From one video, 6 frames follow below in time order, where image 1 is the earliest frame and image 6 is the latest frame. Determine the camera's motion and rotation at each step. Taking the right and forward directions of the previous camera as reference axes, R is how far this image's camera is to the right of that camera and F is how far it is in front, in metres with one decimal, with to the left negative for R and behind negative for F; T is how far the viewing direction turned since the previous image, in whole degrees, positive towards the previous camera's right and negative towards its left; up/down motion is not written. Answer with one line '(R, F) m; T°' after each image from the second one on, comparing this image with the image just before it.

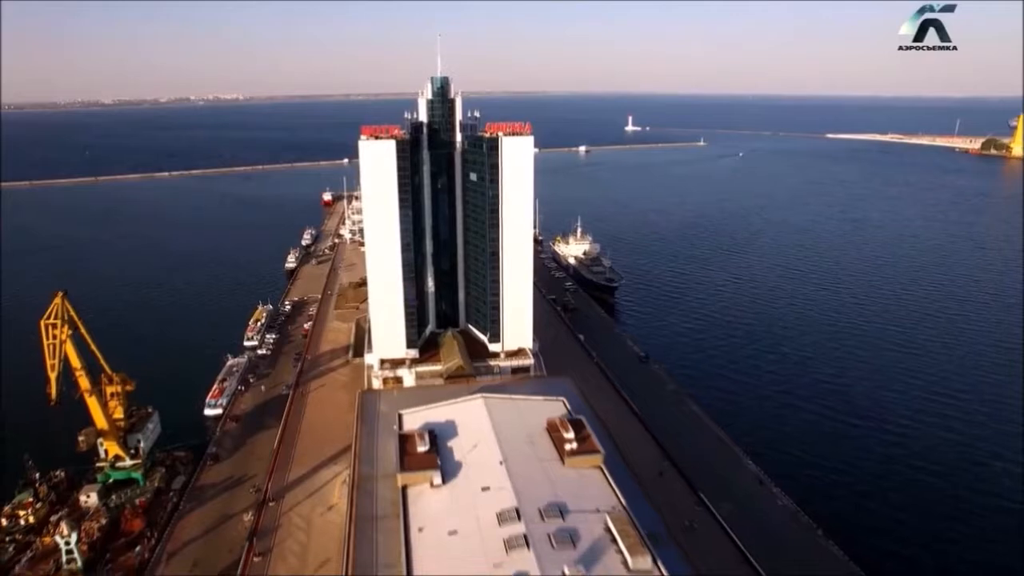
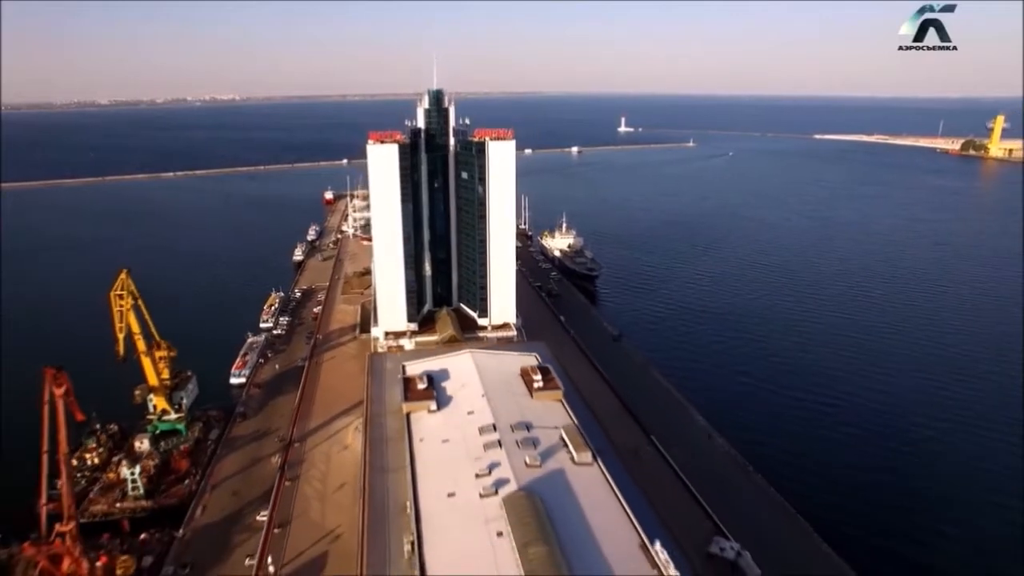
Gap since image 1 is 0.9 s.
(+0.5, -4.0) m; 0°
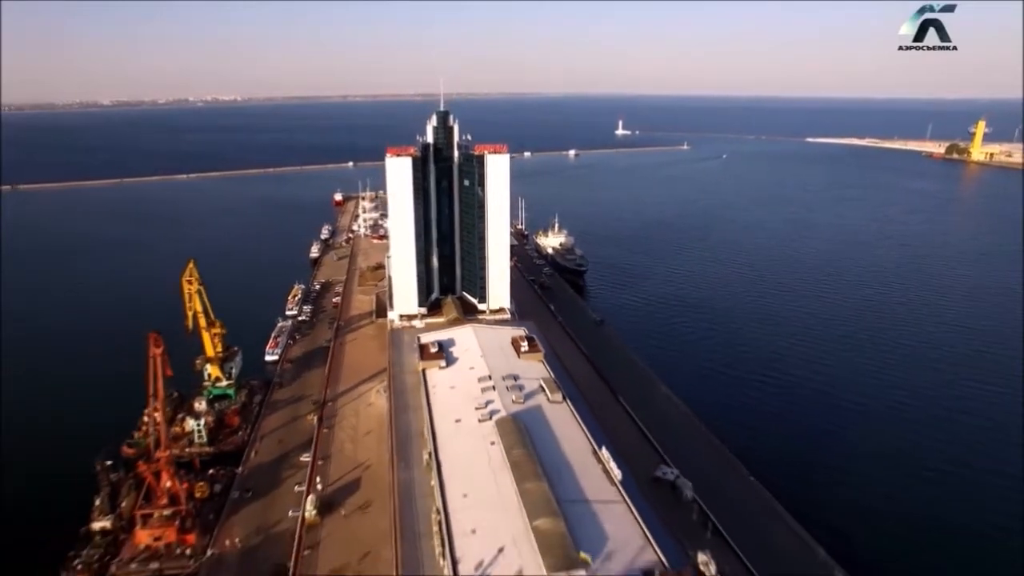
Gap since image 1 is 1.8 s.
(+0.3, -5.1) m; 0°
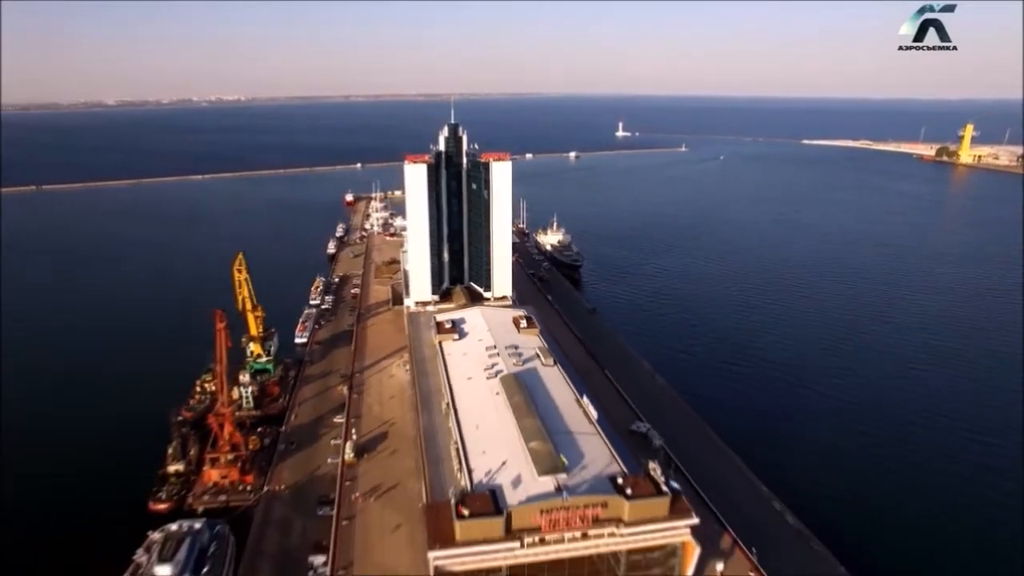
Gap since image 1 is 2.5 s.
(0.0, -4.7) m; 0°
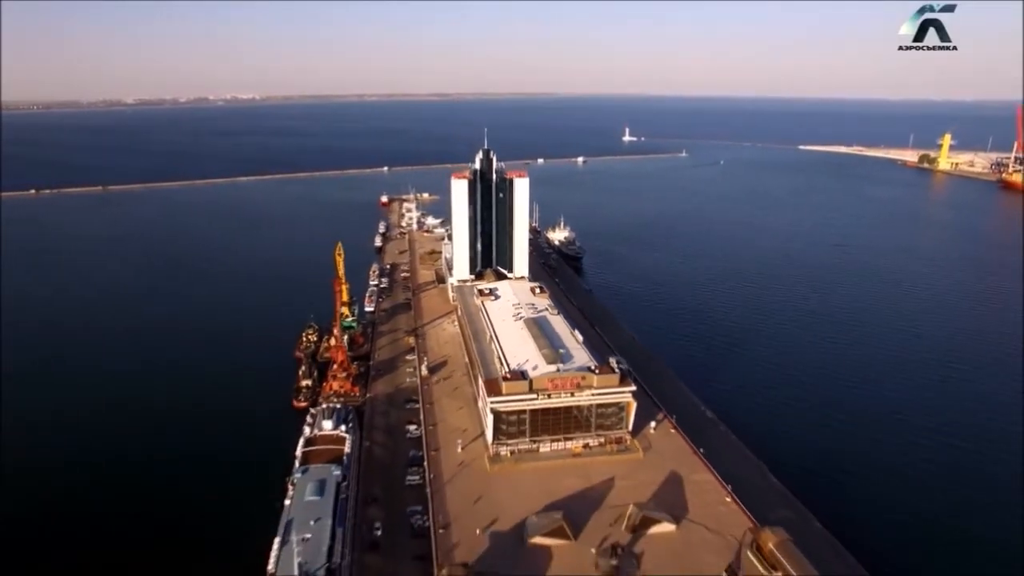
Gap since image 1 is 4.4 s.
(-0.6, -13.5) m; -1°
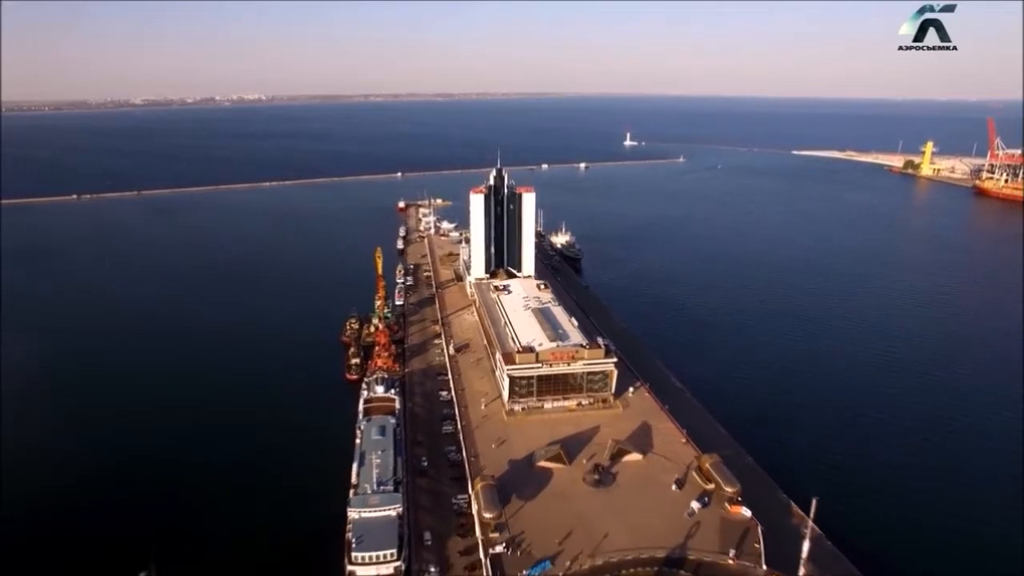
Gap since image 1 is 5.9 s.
(-0.5, -9.6) m; 0°
